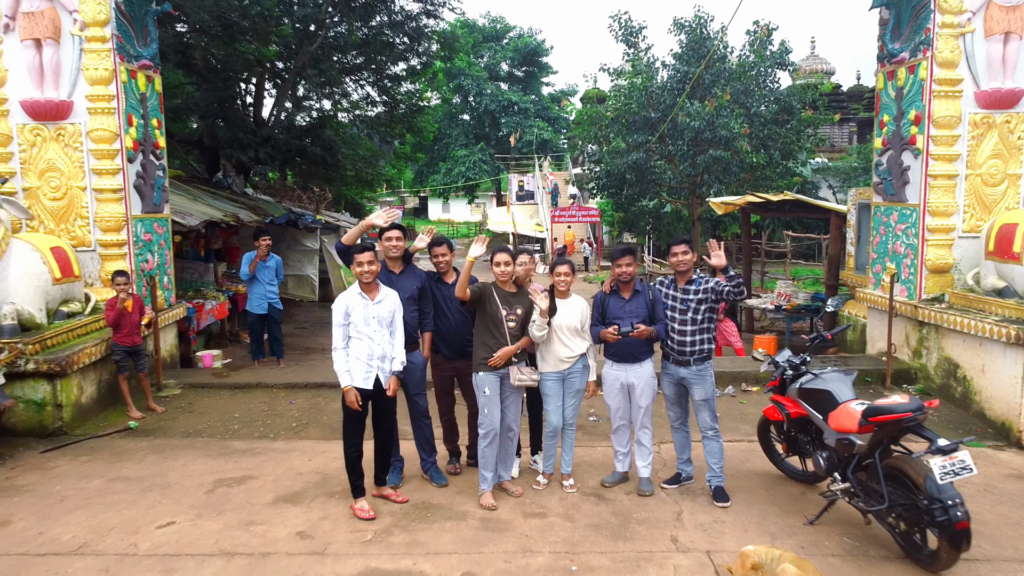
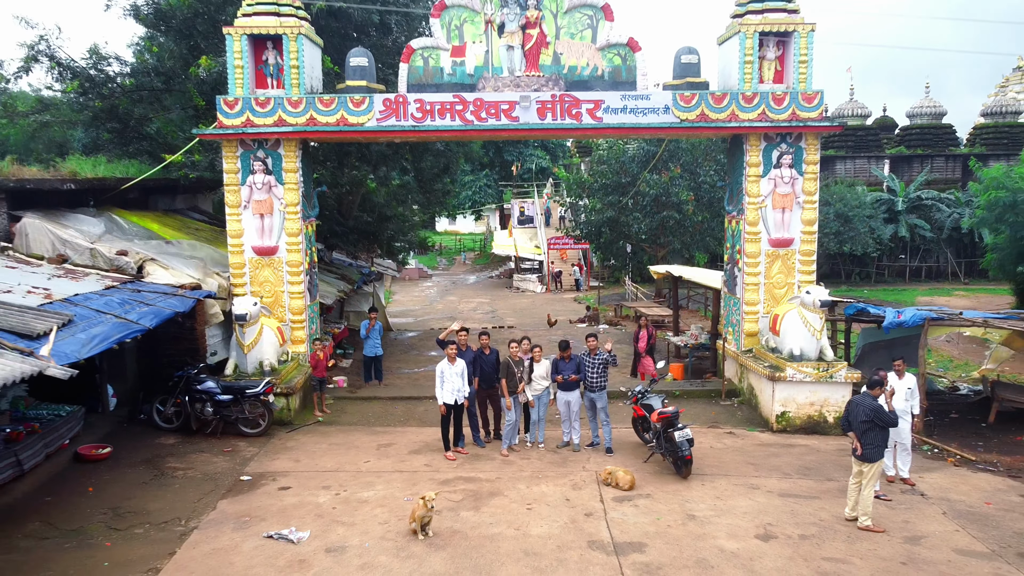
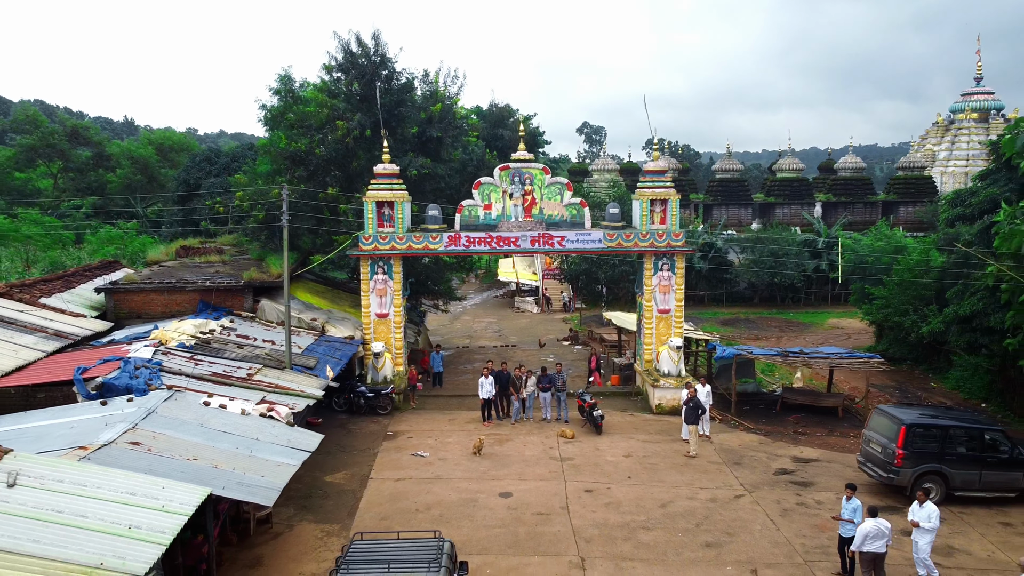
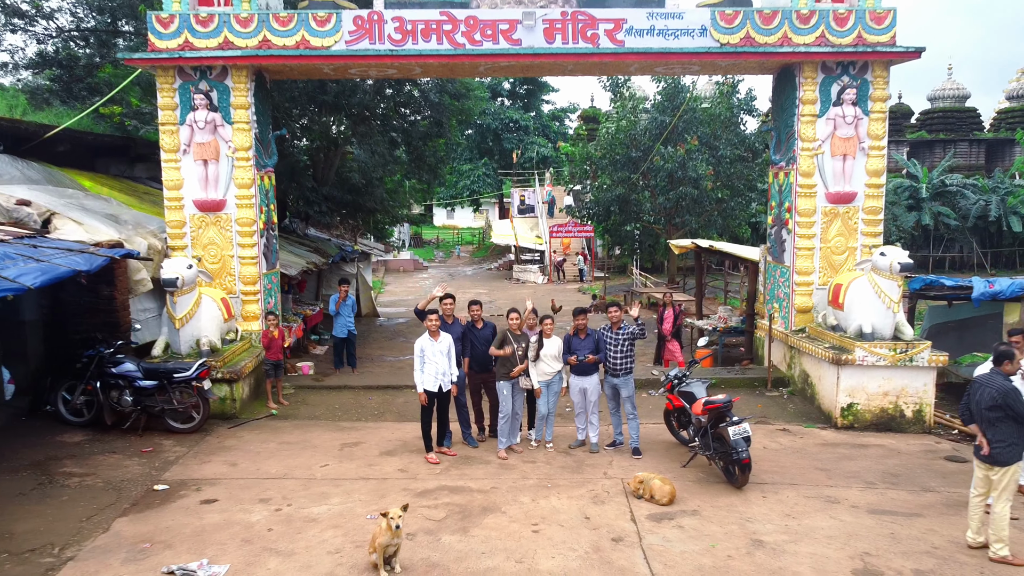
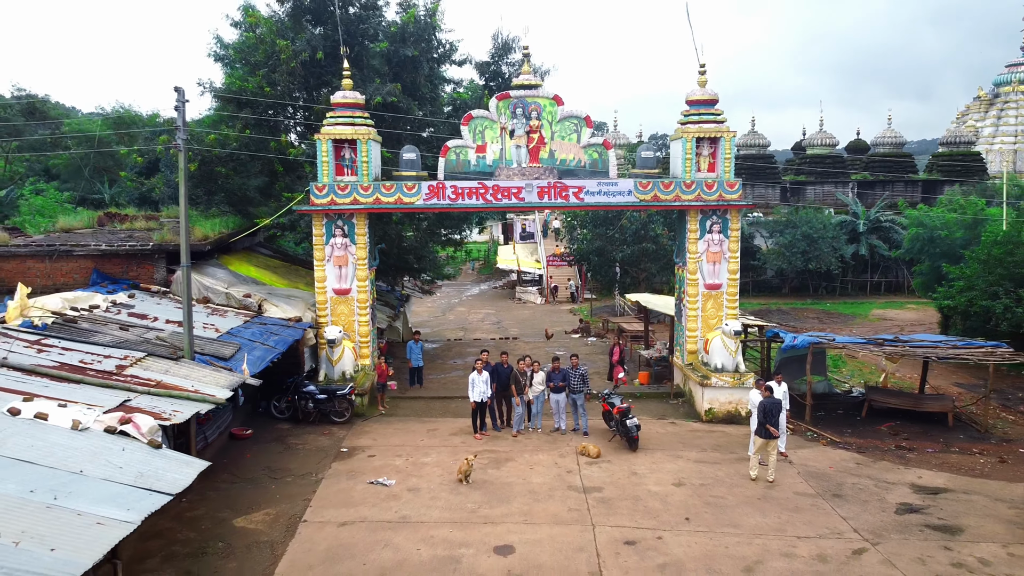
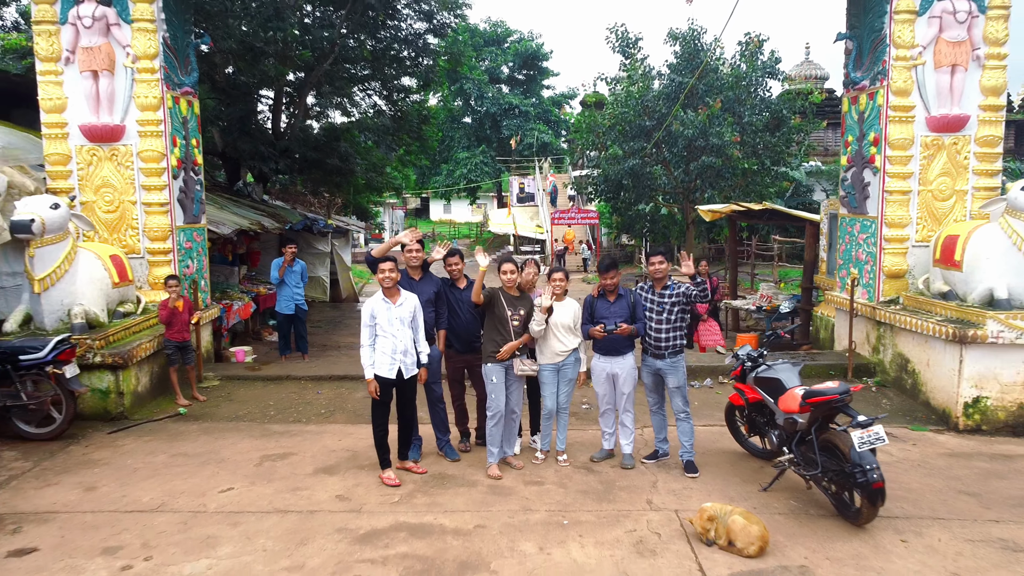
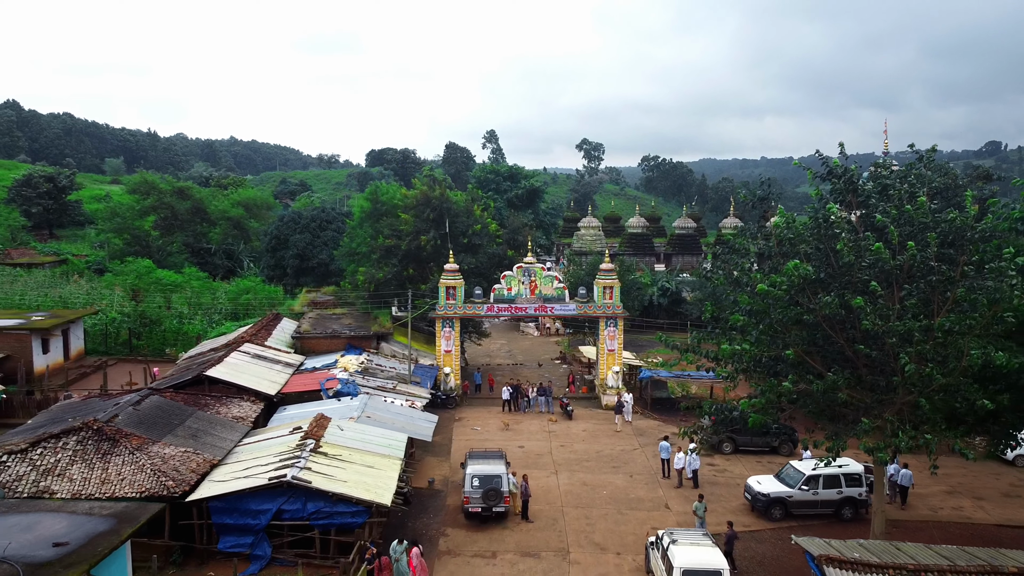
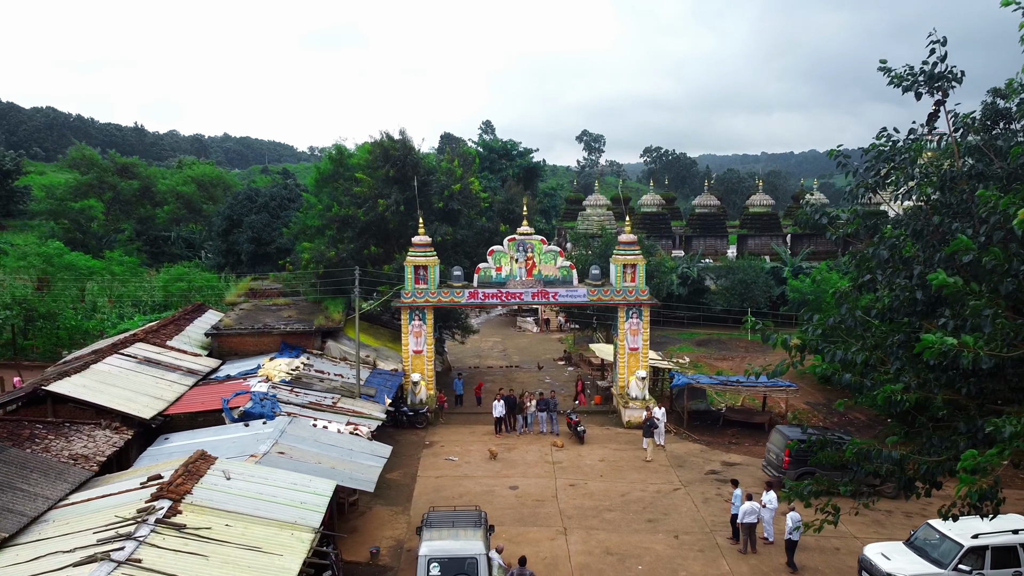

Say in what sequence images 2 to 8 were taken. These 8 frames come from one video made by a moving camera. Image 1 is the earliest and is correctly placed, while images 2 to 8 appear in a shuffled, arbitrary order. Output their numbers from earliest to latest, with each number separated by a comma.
6, 4, 2, 5, 3, 8, 7
